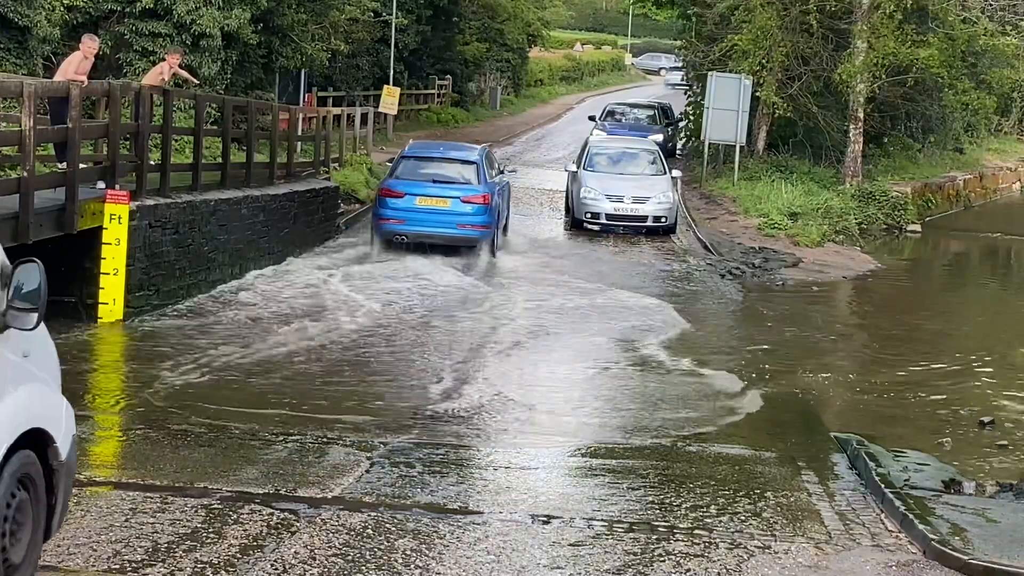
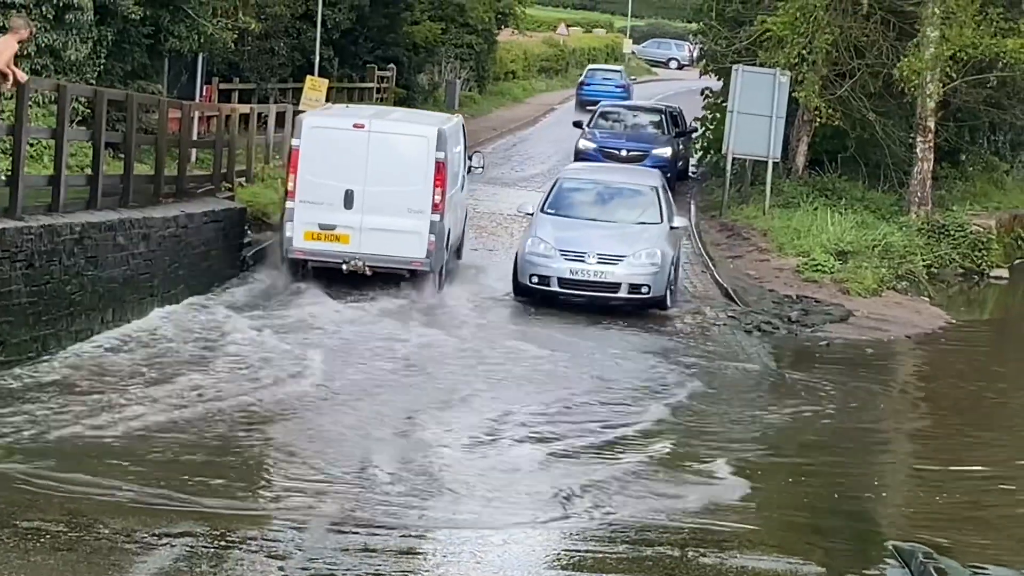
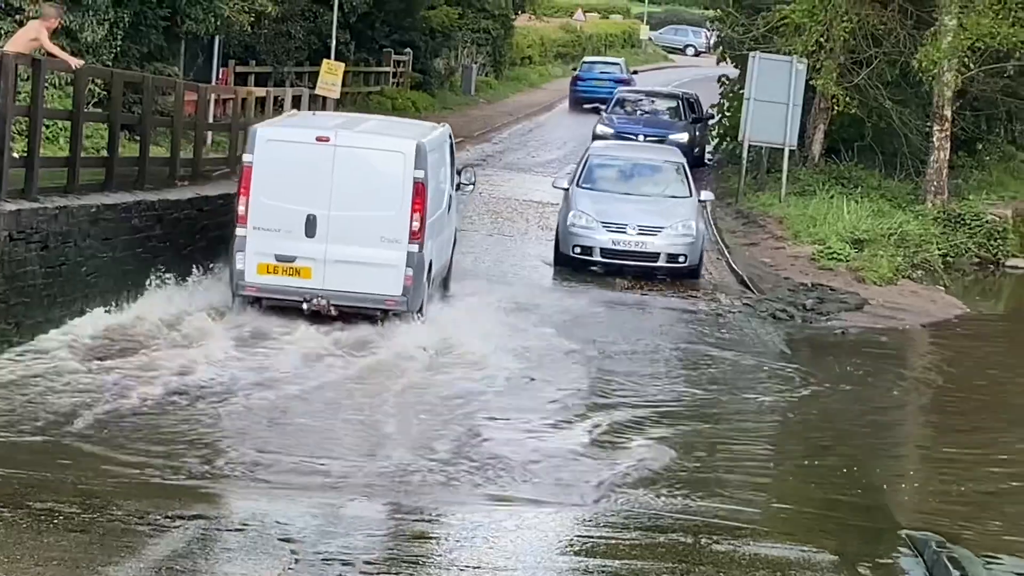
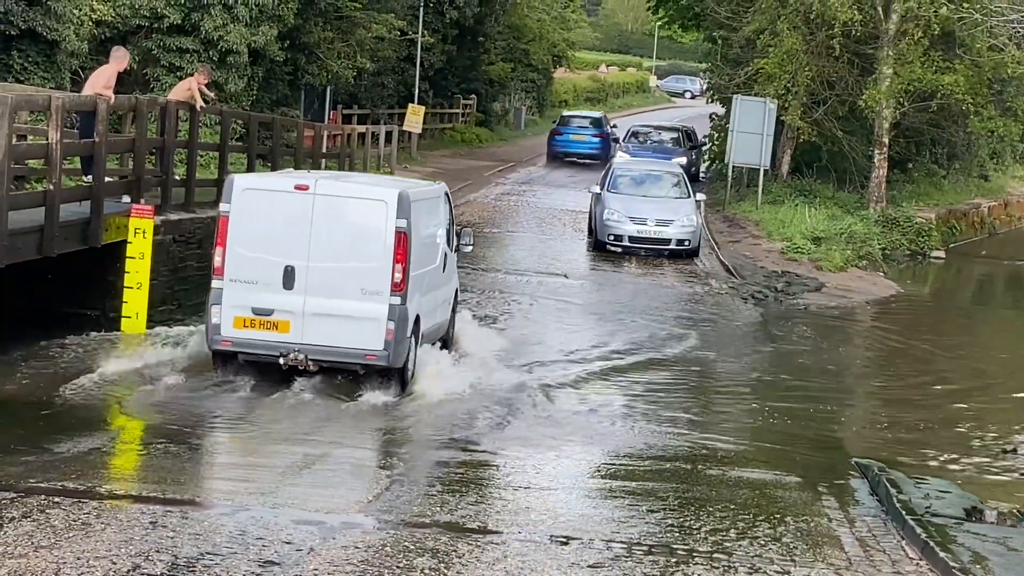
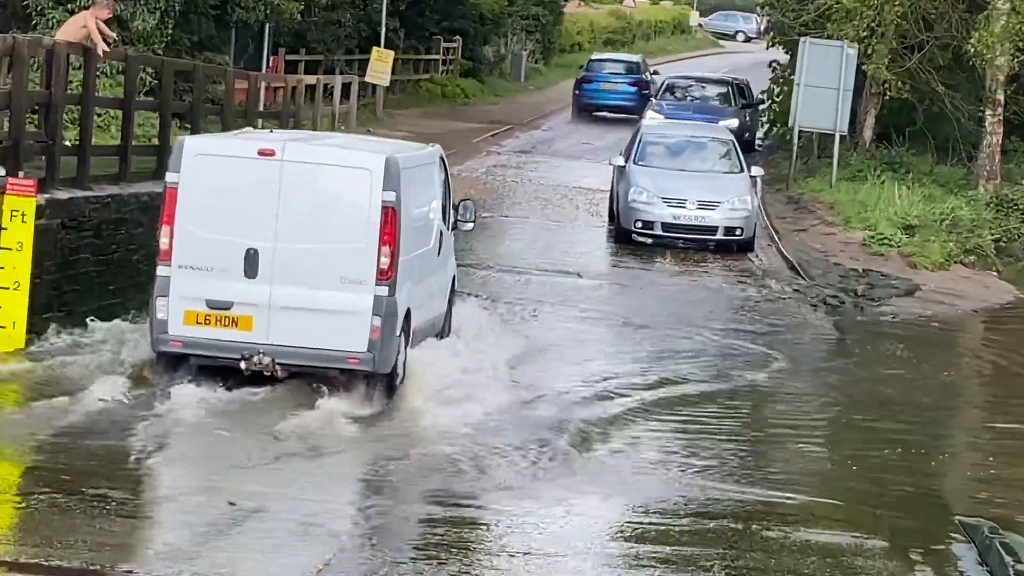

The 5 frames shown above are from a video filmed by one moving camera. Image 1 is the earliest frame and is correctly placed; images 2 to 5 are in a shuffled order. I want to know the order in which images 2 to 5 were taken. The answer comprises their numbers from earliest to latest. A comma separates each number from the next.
4, 5, 3, 2
